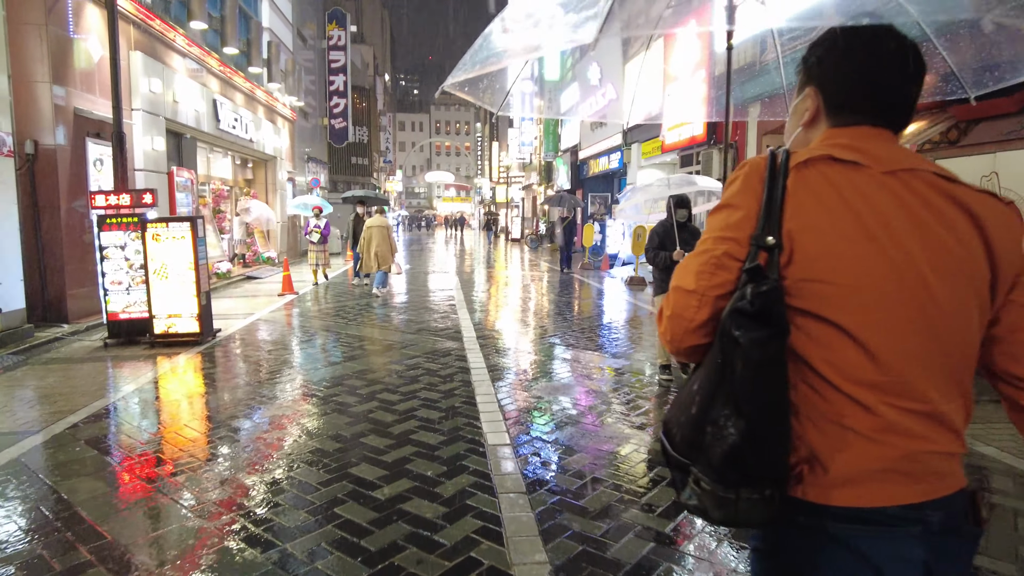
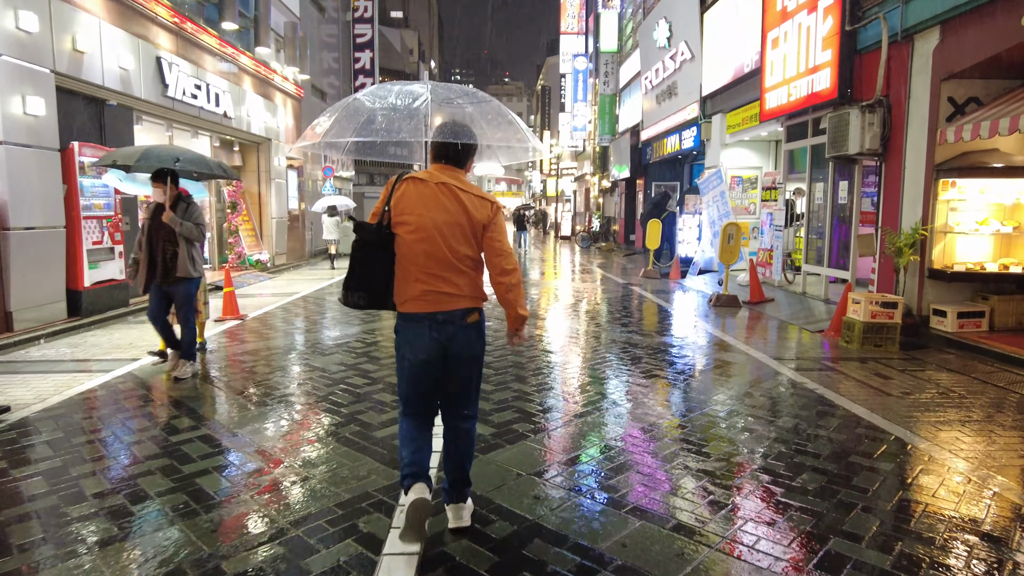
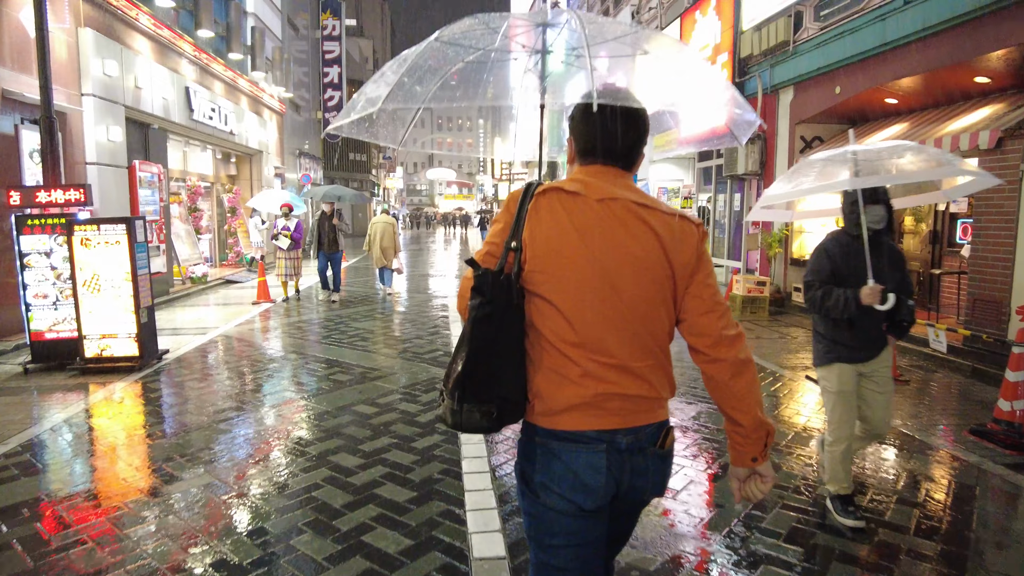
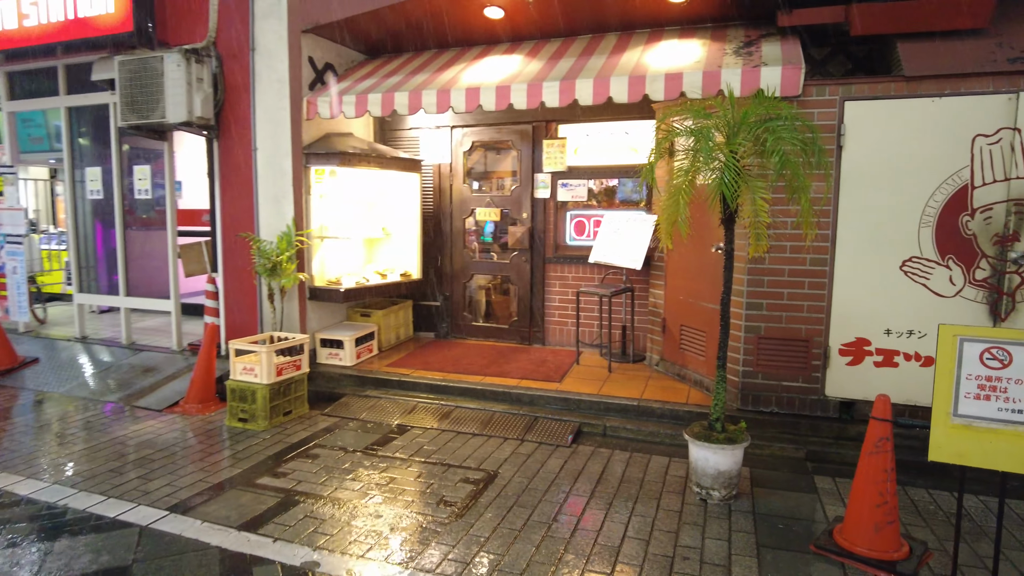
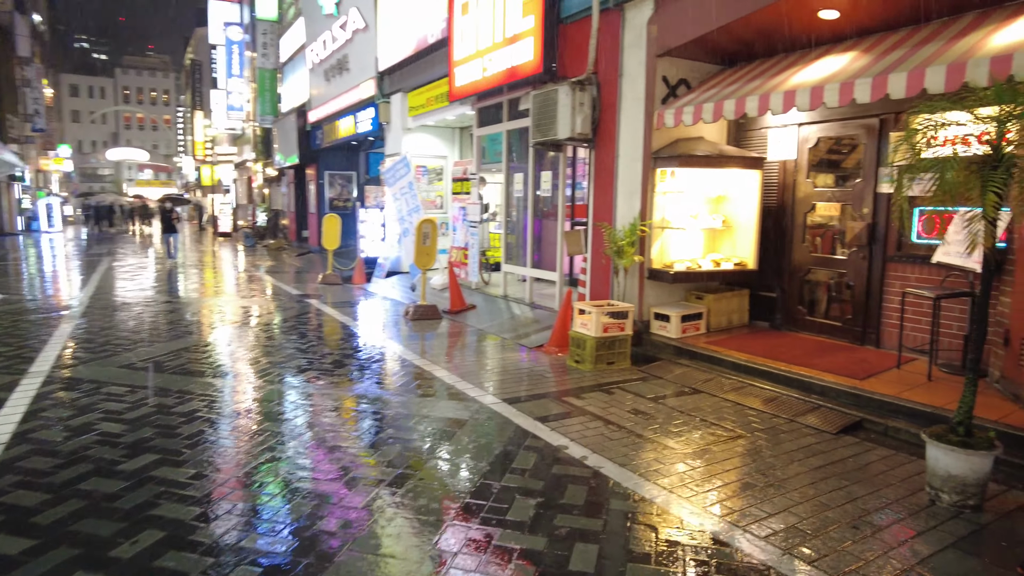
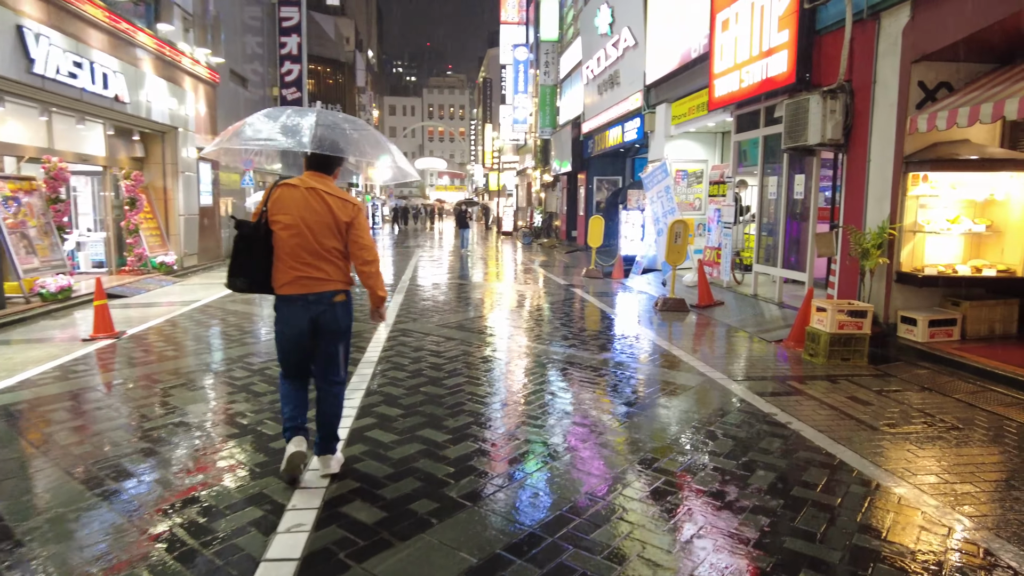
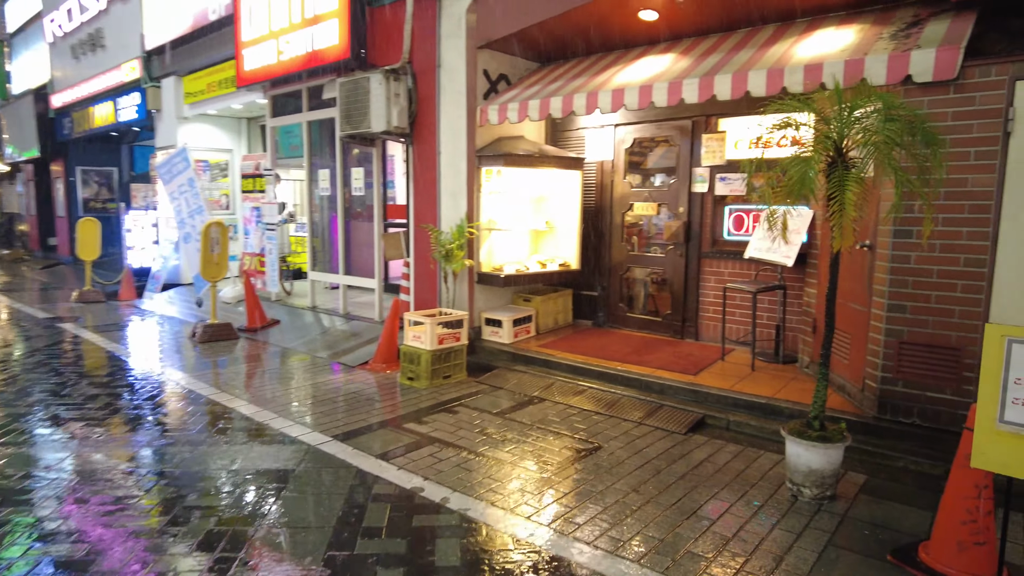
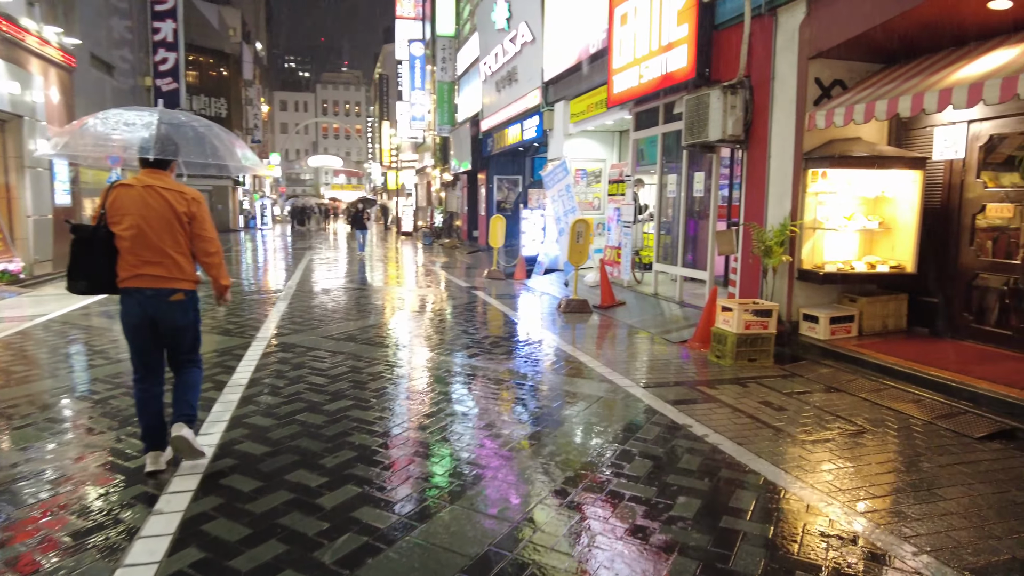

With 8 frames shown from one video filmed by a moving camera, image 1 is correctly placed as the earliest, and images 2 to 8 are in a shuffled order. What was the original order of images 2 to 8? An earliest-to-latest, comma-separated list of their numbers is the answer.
3, 2, 6, 8, 5, 7, 4
